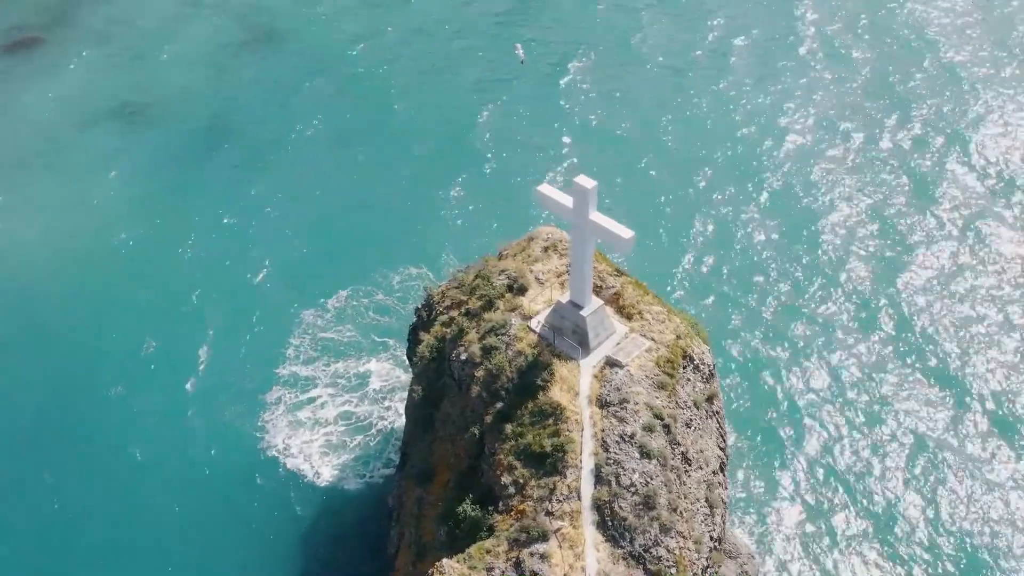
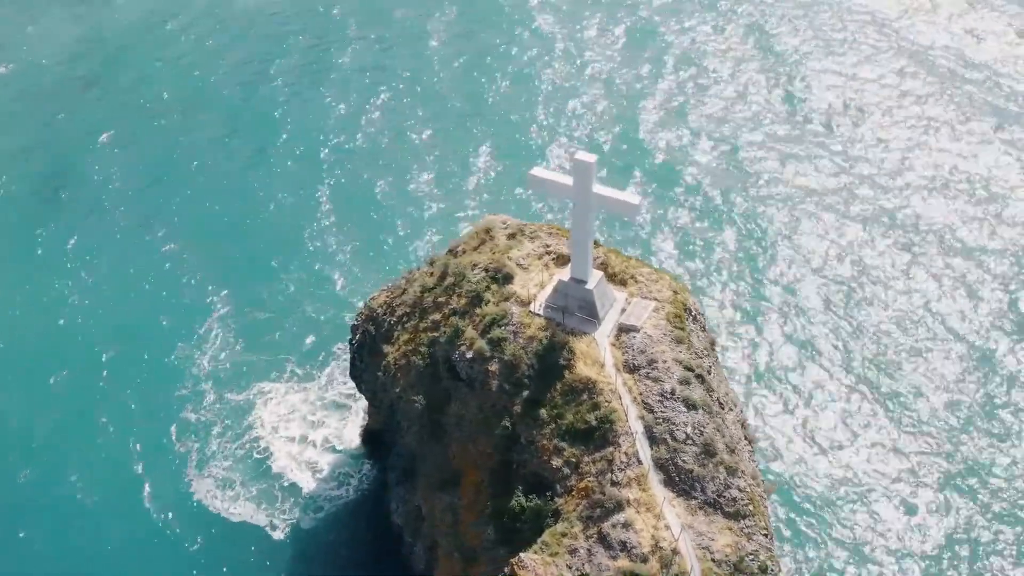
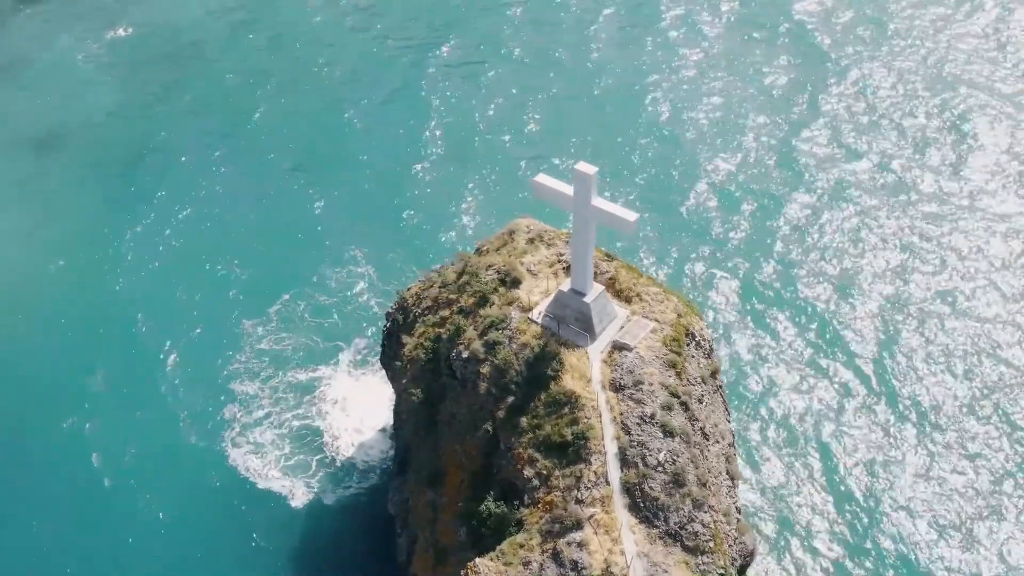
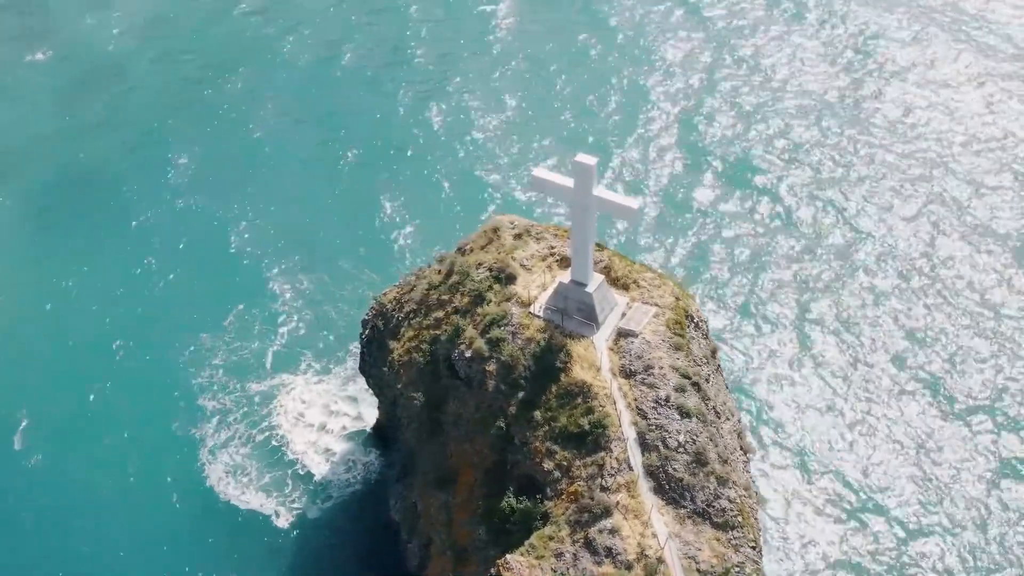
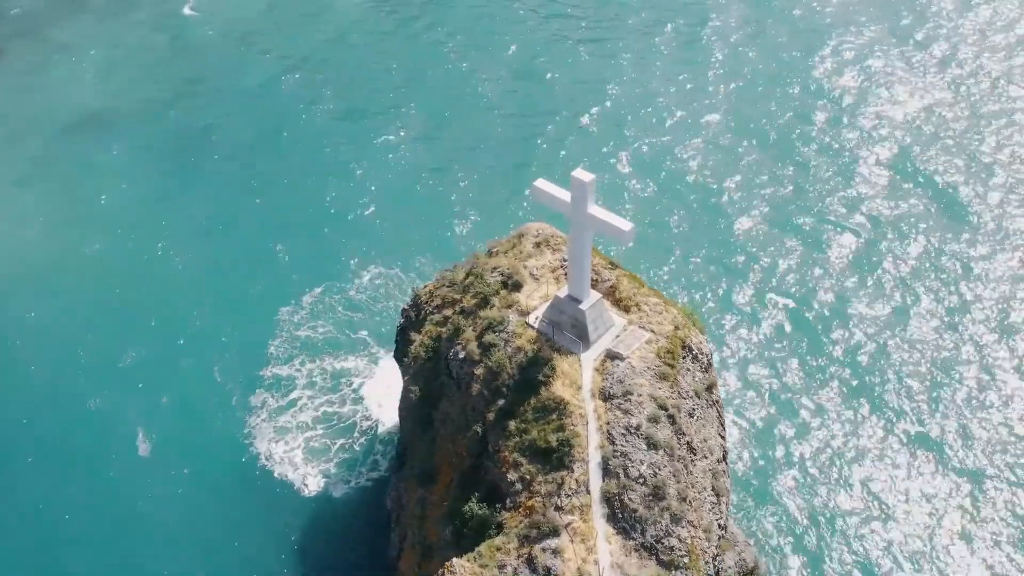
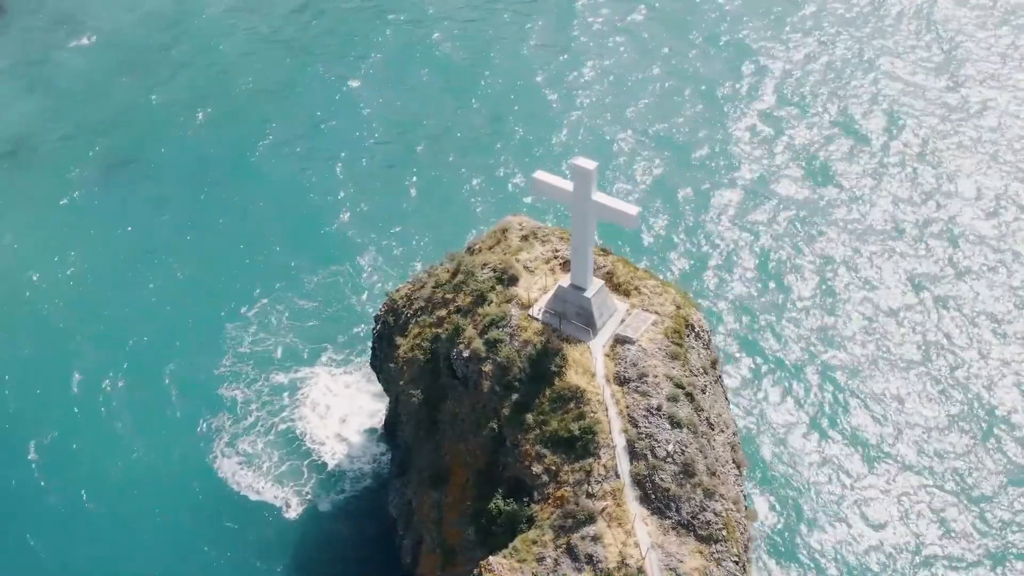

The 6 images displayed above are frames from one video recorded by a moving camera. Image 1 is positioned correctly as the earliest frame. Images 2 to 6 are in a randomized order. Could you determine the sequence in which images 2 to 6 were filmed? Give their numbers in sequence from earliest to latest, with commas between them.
5, 3, 6, 4, 2
